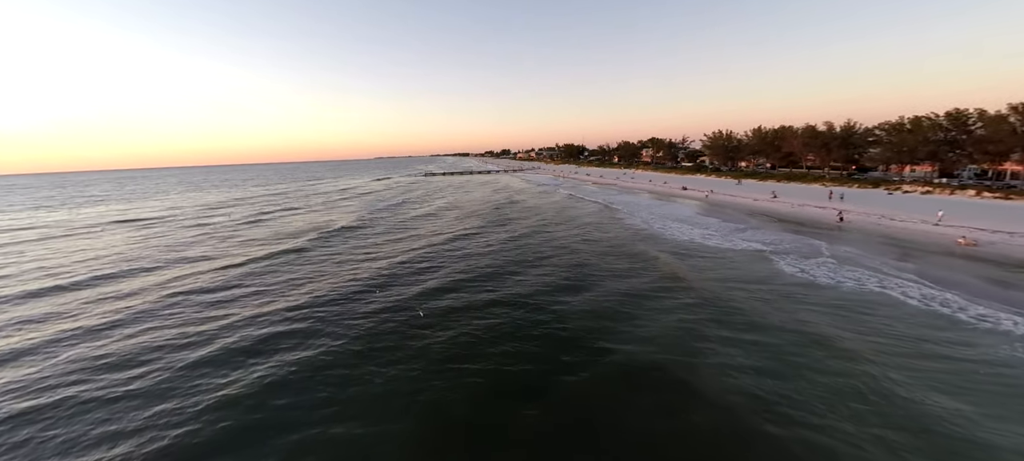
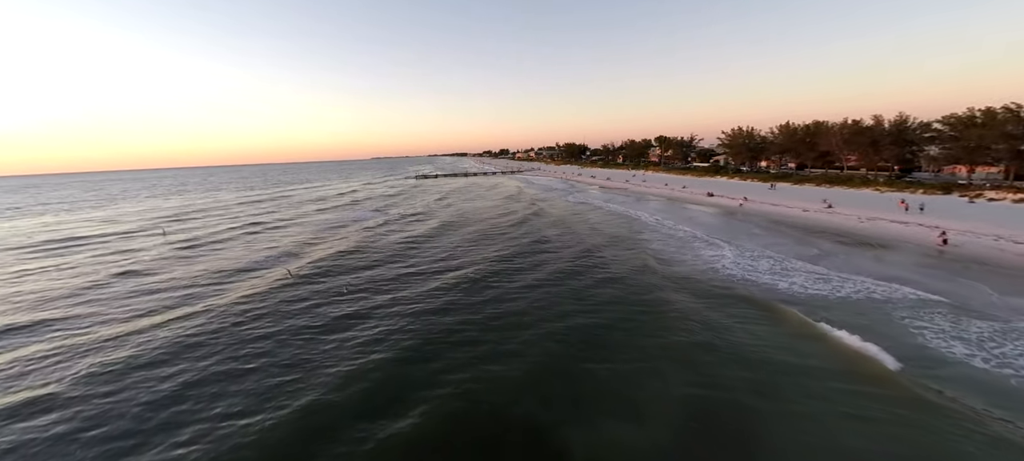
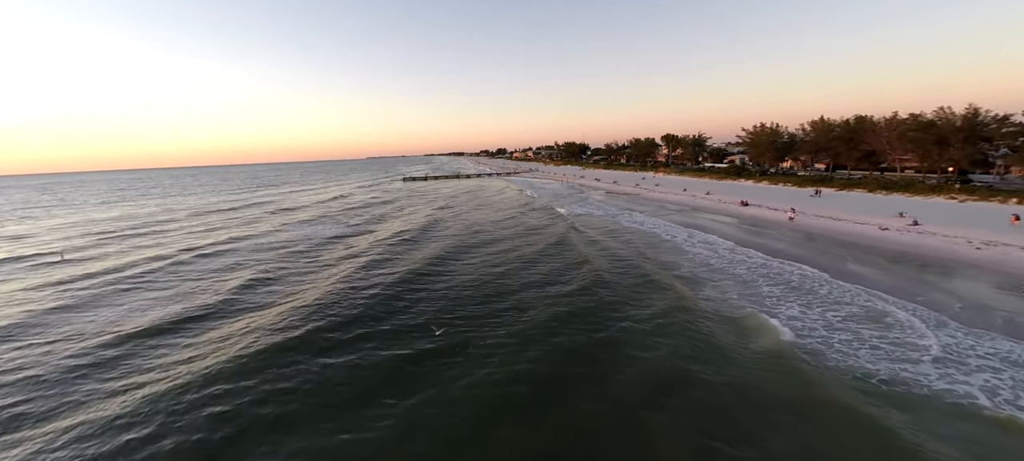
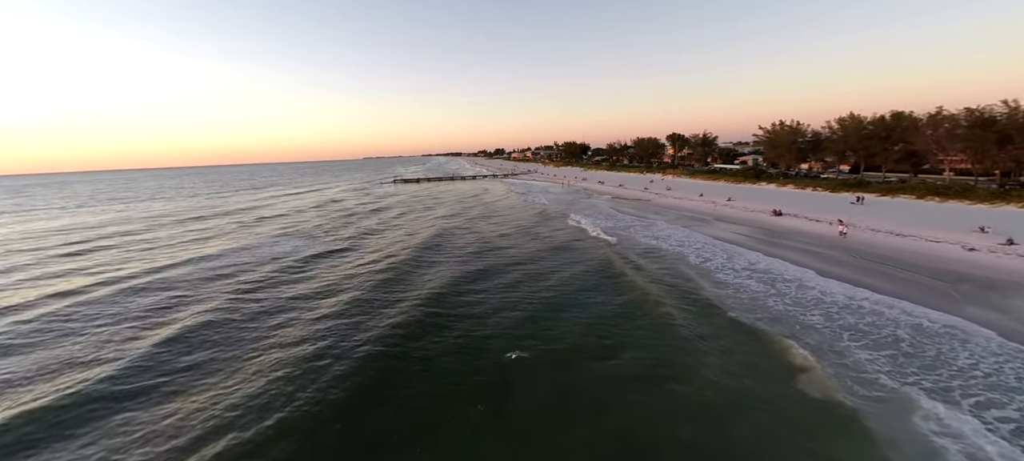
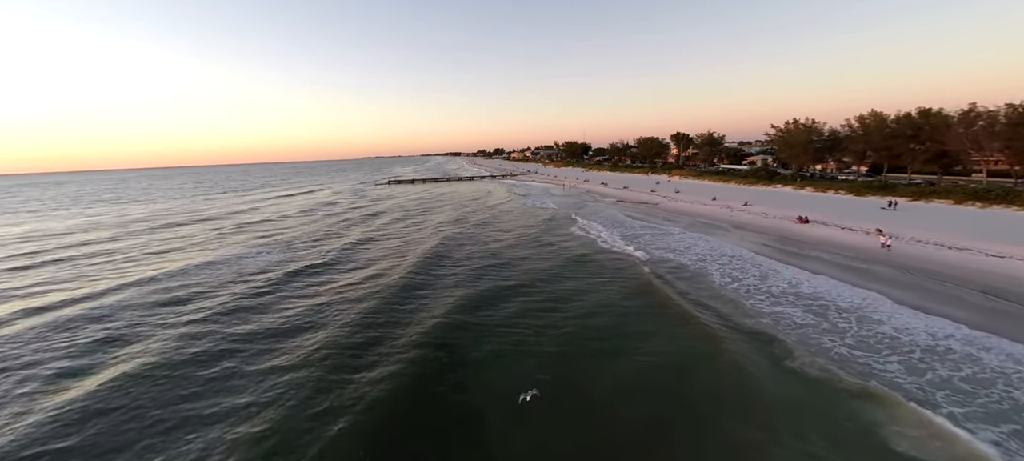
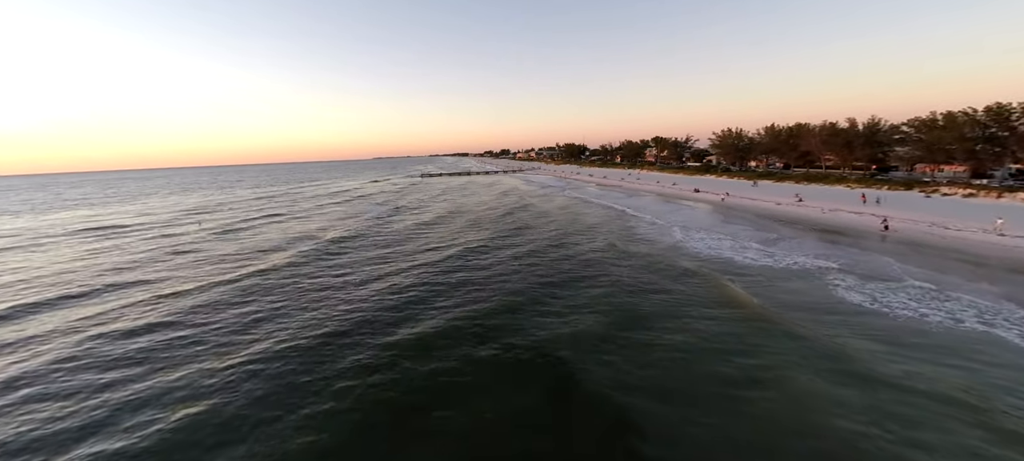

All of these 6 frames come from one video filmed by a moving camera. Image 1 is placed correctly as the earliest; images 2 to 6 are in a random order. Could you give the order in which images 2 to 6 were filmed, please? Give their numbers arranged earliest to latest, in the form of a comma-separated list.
6, 2, 3, 4, 5
